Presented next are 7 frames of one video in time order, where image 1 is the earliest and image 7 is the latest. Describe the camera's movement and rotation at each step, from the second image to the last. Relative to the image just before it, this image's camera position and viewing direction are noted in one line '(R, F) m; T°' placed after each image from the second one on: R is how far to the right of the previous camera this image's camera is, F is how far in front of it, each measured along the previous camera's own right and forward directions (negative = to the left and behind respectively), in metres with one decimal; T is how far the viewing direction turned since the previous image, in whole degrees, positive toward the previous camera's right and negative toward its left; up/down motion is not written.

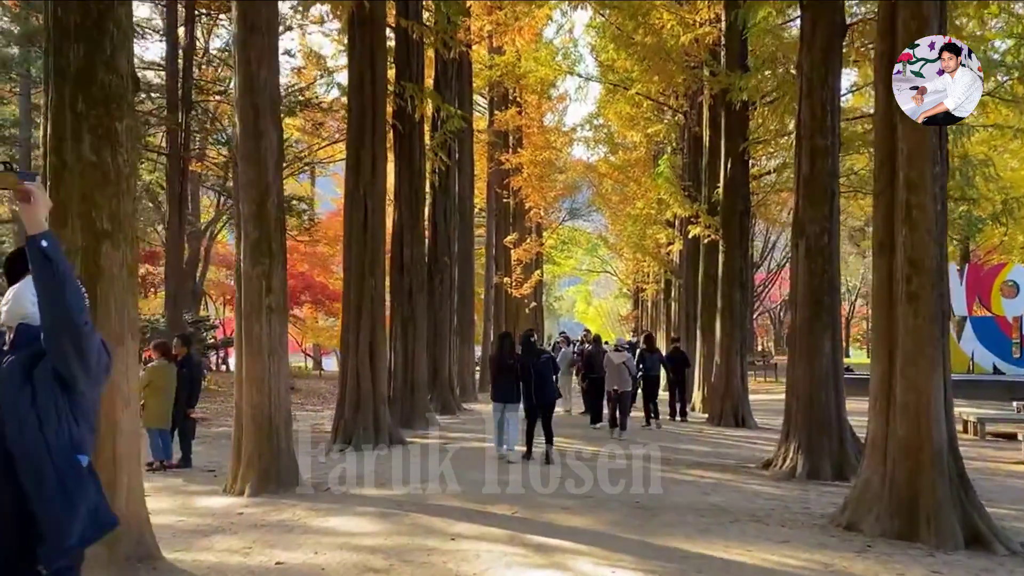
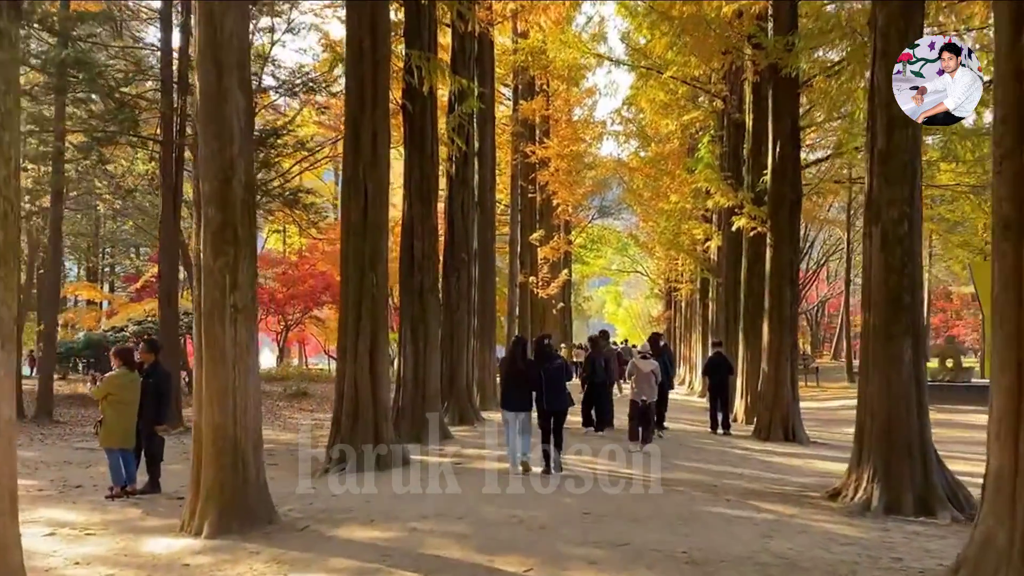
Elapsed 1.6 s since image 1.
(+0.1, +1.6) m; -2°
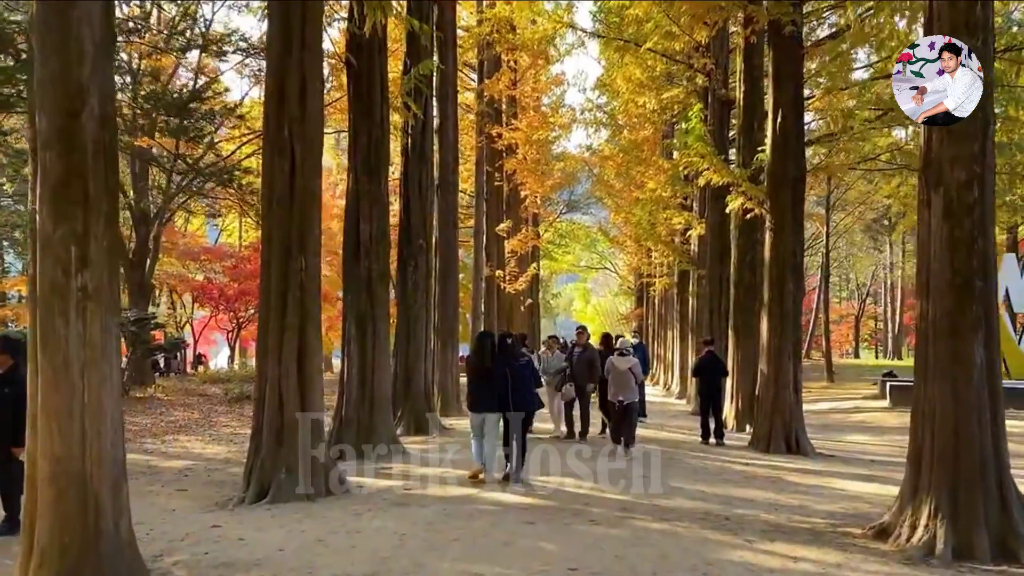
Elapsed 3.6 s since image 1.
(0.0, +2.0) m; +2°
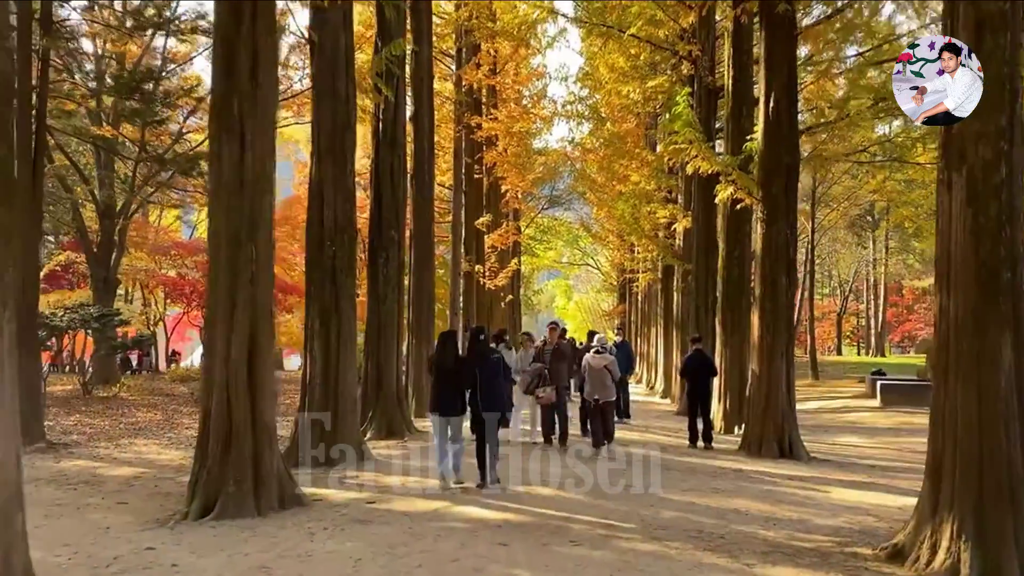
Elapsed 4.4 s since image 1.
(+0.1, +0.8) m; +1°
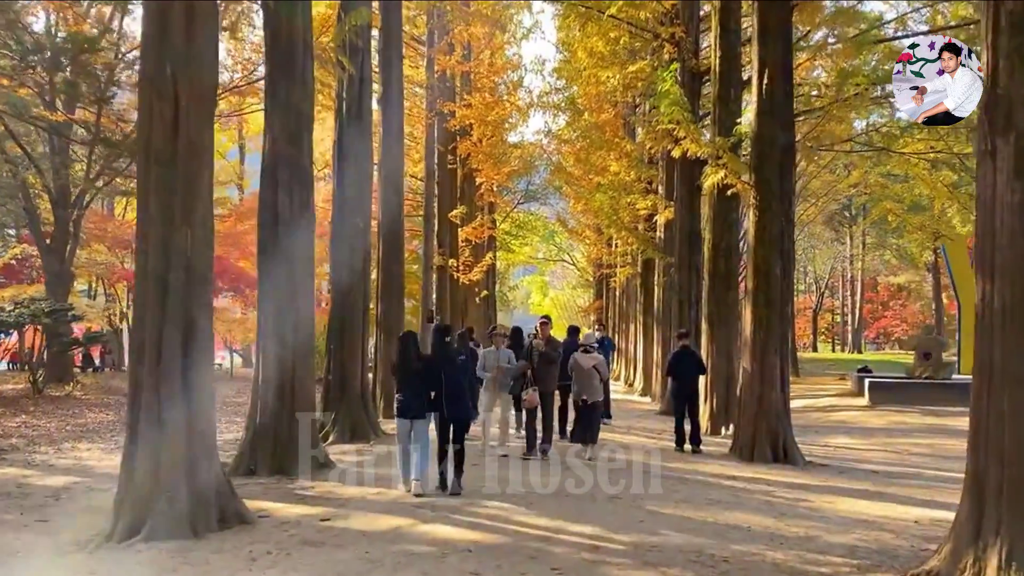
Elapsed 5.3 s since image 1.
(0.0, +1.0) m; +1°
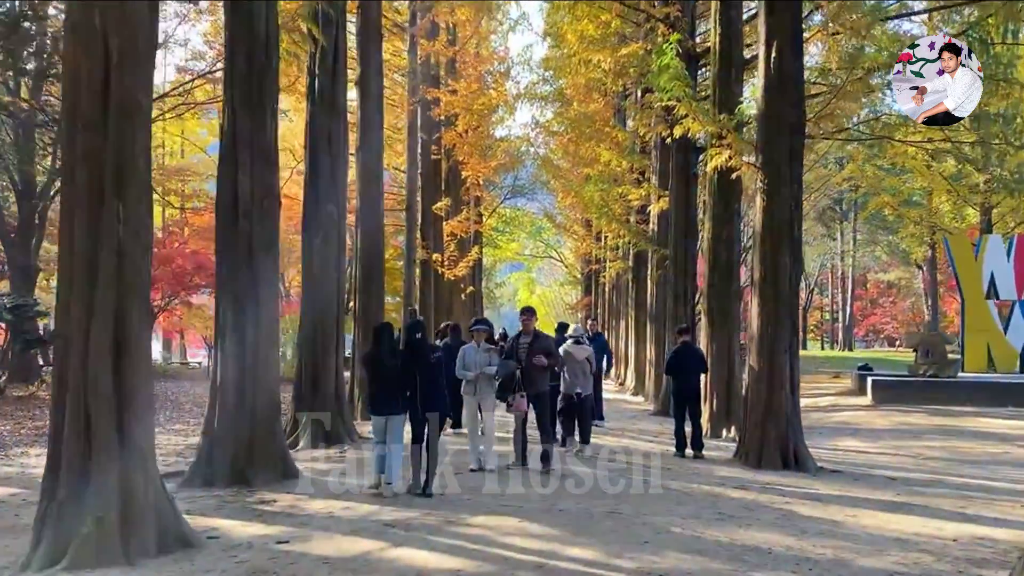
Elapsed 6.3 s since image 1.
(0.0, +1.0) m; +1°
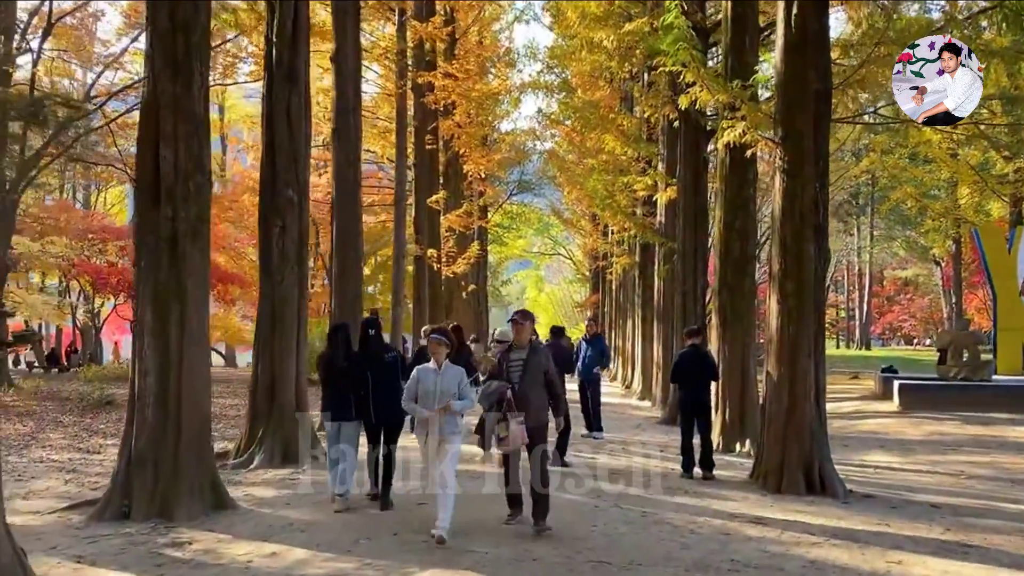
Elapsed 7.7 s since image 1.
(+0.3, +1.4) m; -1°
